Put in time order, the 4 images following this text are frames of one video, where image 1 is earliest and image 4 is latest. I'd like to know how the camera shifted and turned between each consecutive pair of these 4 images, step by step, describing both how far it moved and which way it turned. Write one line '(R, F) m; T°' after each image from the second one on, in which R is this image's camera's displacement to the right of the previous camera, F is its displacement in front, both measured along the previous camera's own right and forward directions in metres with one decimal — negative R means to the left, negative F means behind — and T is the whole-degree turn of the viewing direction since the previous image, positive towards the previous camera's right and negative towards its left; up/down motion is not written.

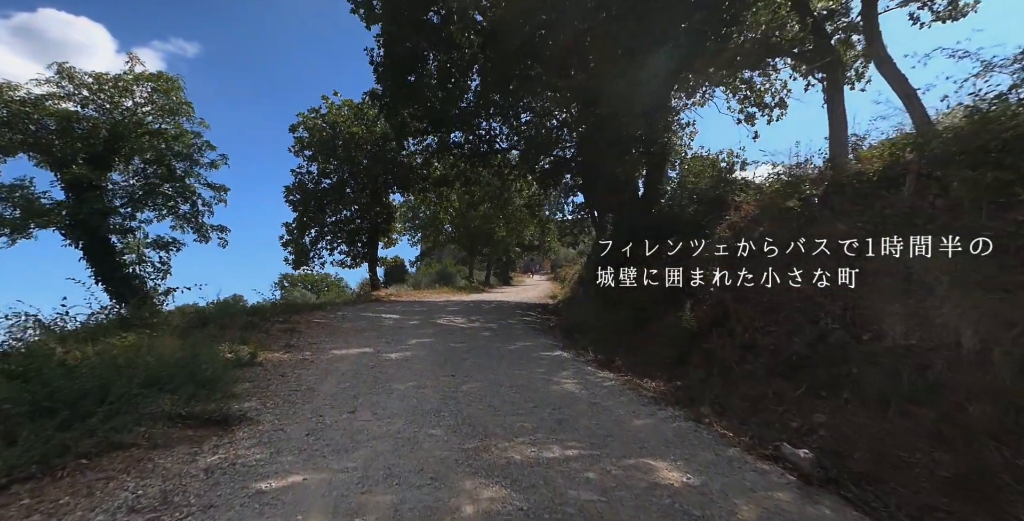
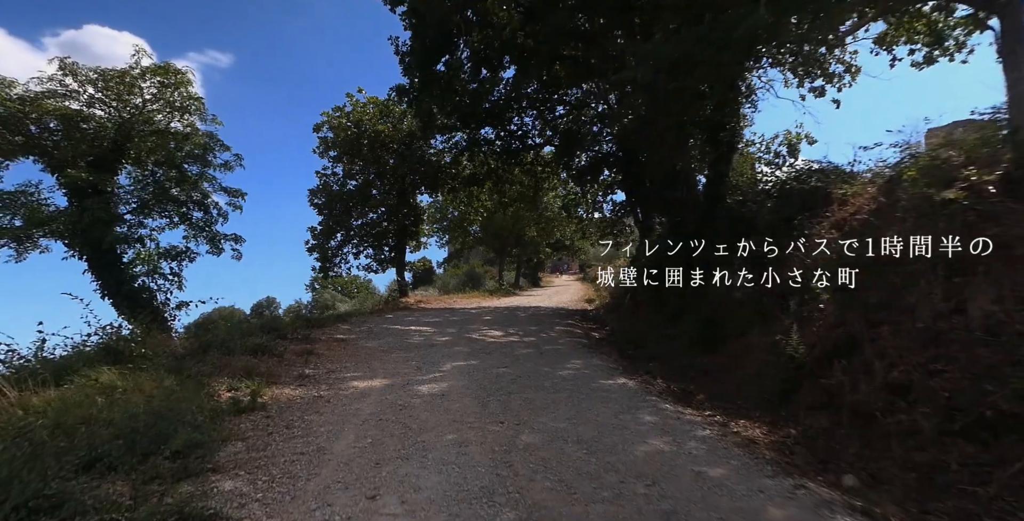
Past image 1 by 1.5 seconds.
(-0.4, +1.5) m; -3°
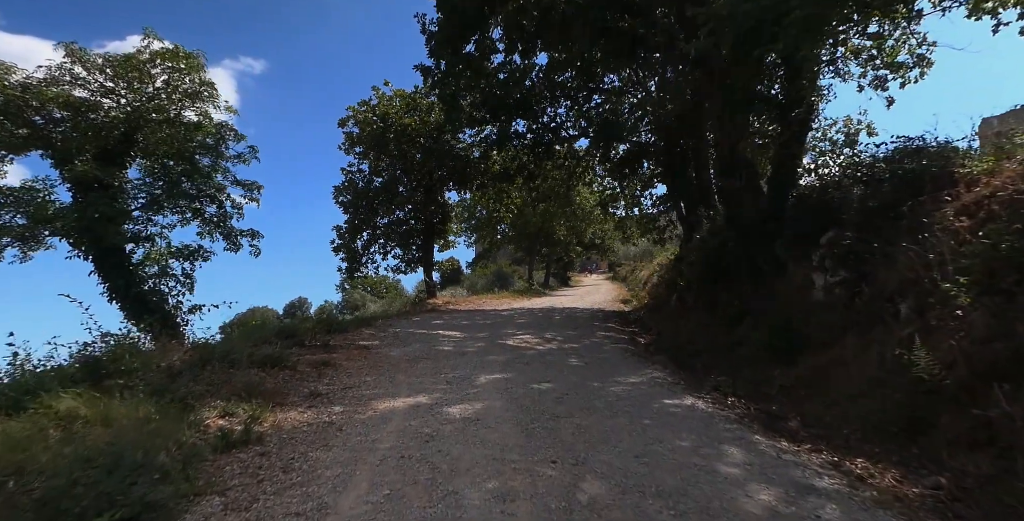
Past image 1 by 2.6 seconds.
(-0.2, +1.2) m; -3°
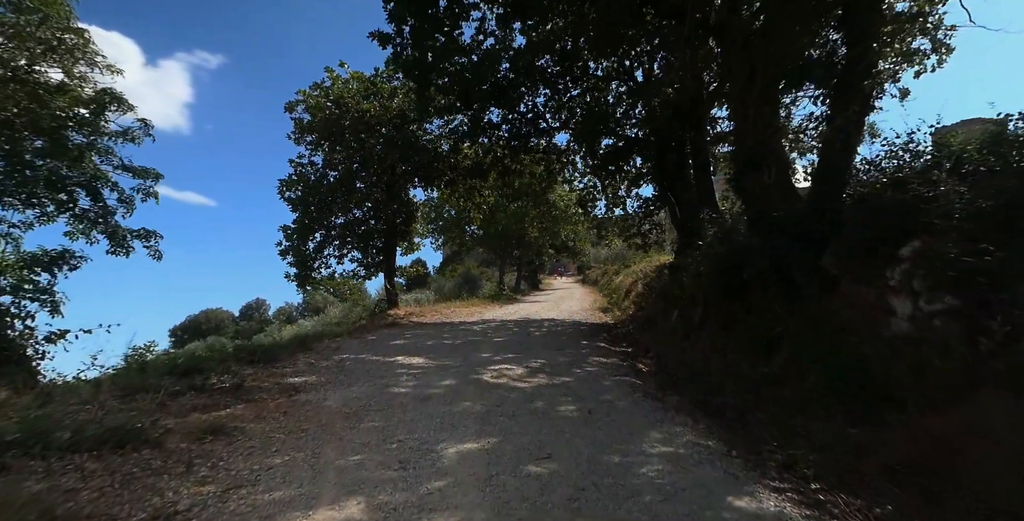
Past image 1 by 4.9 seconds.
(-0.2, +2.4) m; +4°
